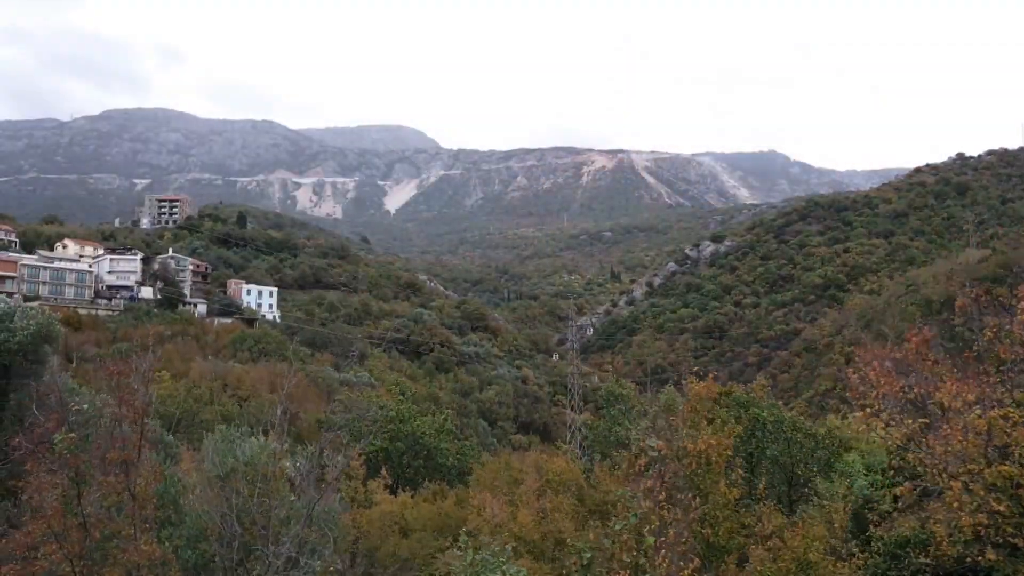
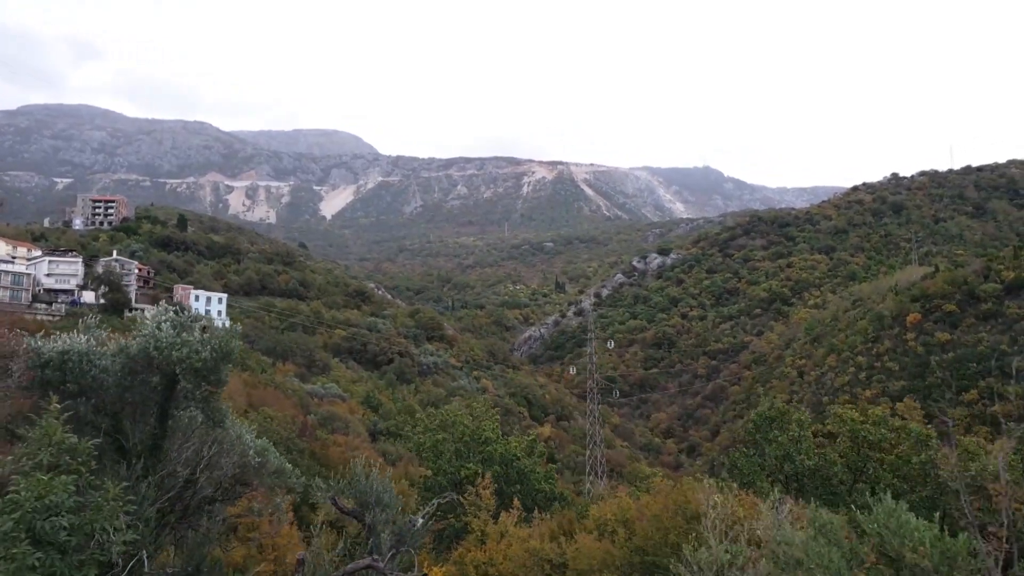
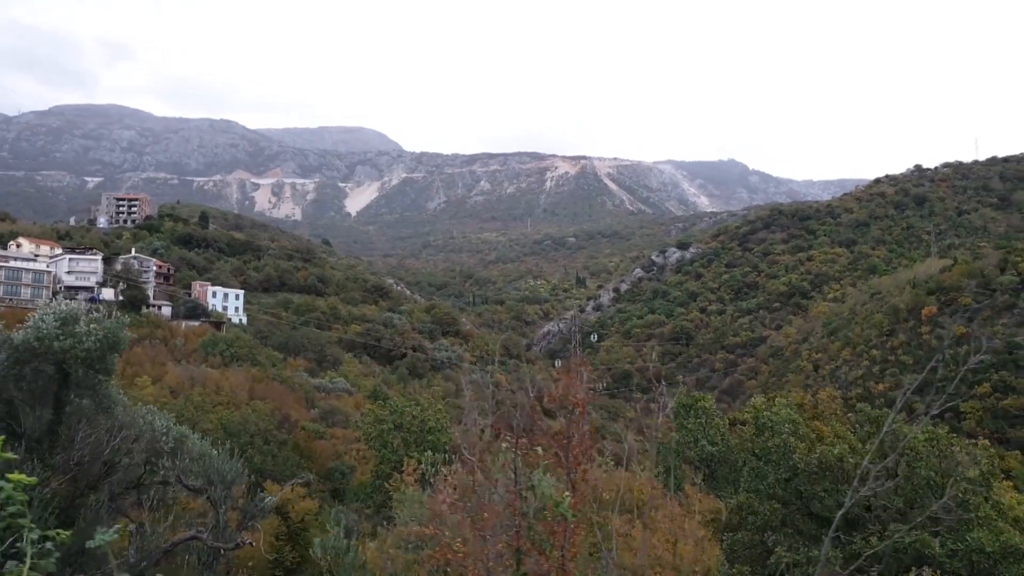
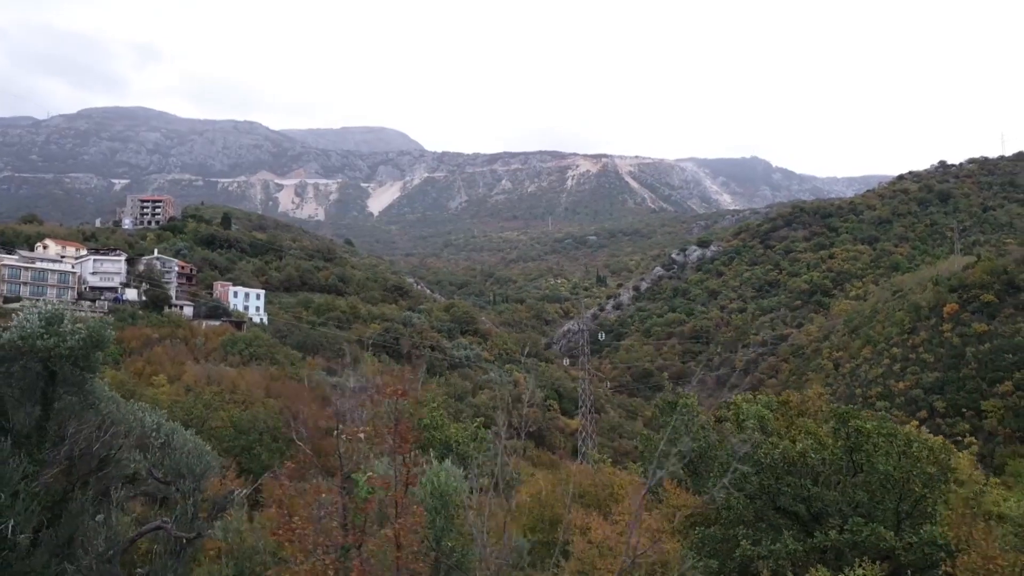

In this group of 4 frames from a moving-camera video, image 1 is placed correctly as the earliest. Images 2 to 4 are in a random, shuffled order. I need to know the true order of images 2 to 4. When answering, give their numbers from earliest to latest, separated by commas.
4, 3, 2
